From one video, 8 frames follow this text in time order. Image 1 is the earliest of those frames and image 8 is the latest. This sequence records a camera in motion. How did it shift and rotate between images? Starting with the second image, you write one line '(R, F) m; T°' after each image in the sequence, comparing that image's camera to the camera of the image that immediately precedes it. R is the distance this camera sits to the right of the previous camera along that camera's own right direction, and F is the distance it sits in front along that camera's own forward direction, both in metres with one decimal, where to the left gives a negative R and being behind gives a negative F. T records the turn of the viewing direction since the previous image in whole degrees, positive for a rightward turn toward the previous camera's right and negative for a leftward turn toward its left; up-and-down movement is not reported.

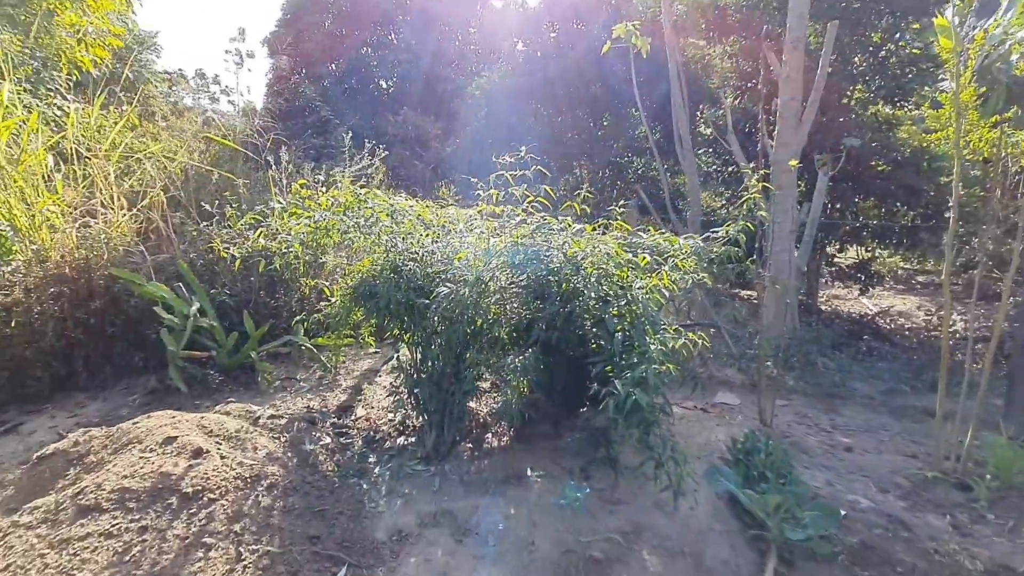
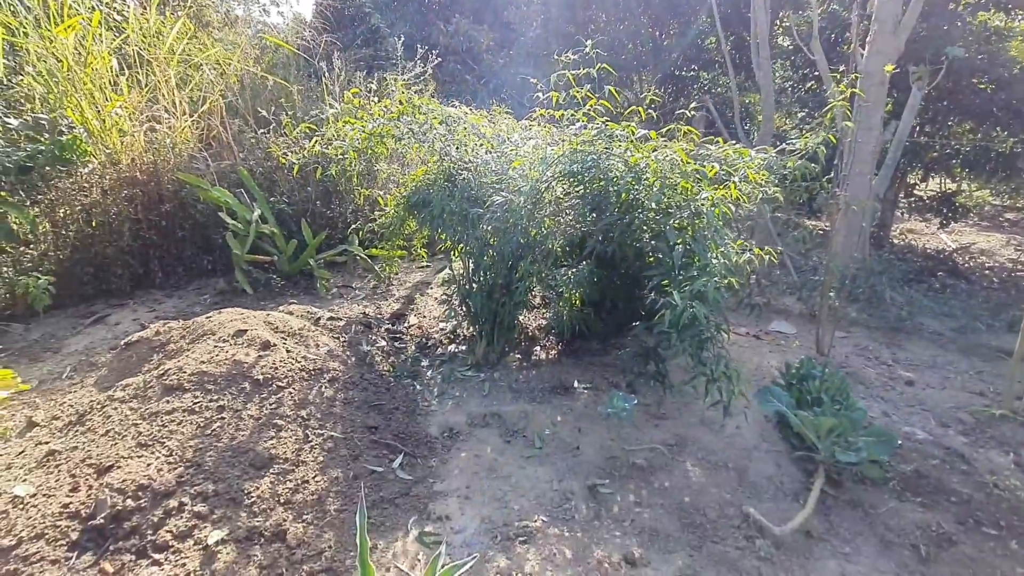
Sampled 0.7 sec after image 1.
(0.0, 0.0) m; -5°
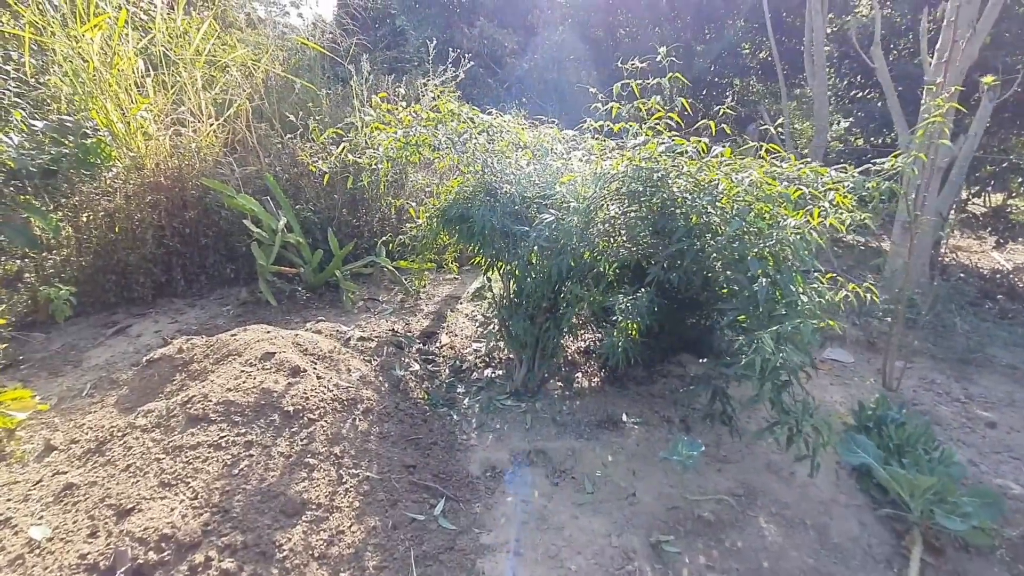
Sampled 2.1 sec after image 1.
(-0.1, +0.2) m; -1°
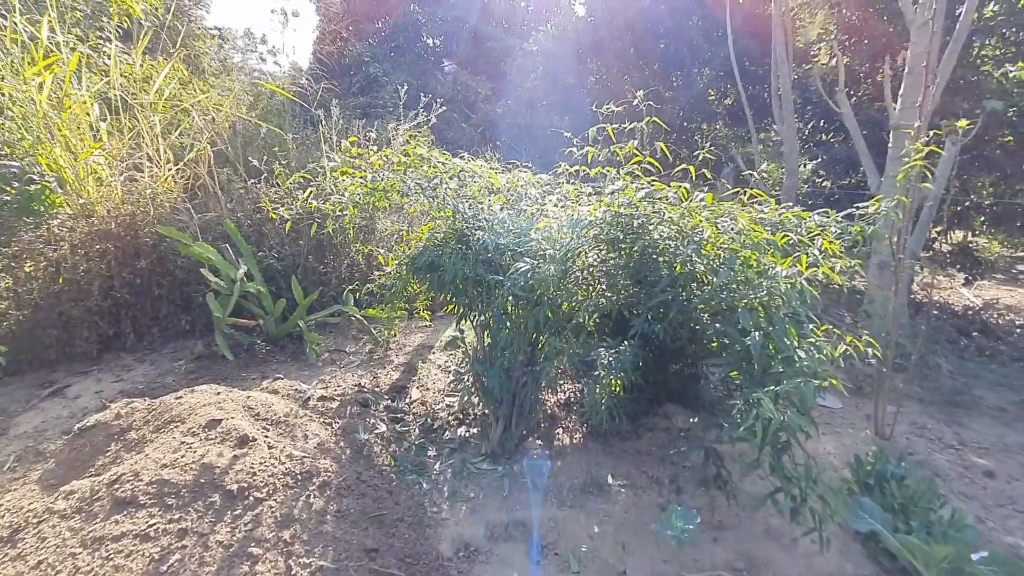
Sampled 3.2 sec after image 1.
(0.0, +0.1) m; +3°
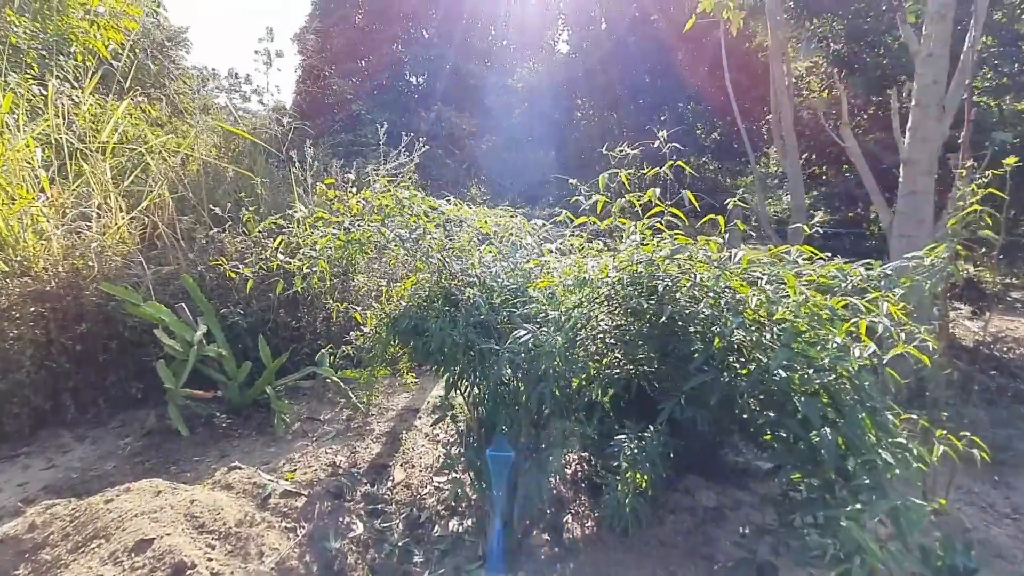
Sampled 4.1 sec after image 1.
(0.0, +0.3) m; +2°
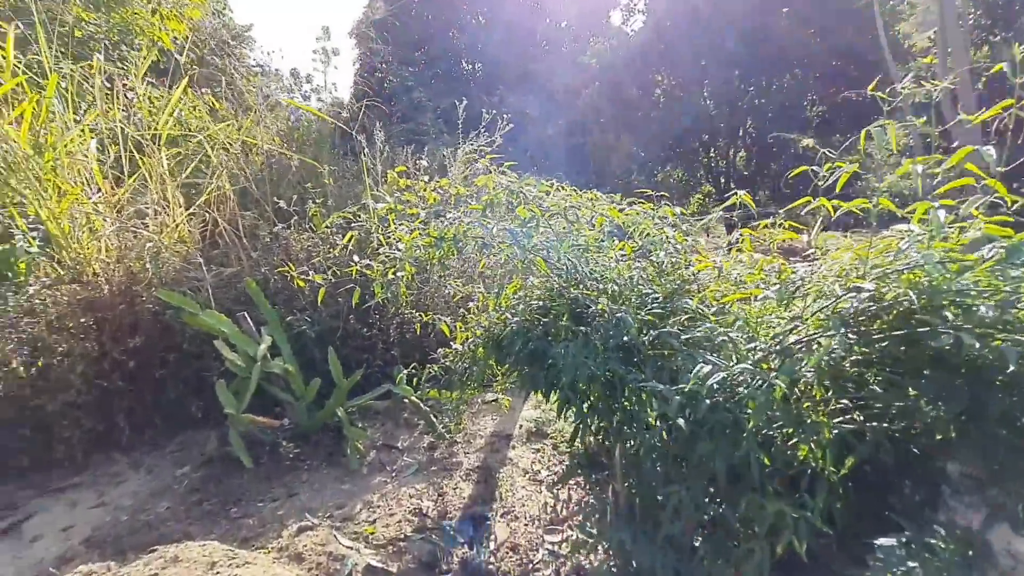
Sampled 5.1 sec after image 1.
(-0.3, +0.5) m; -6°
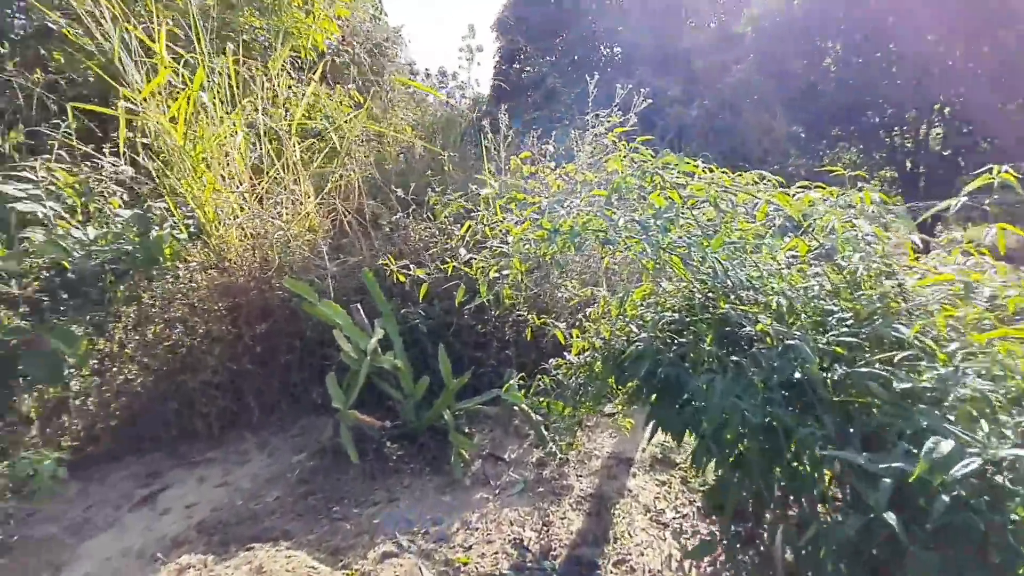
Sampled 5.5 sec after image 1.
(0.0, +0.3) m; -14°
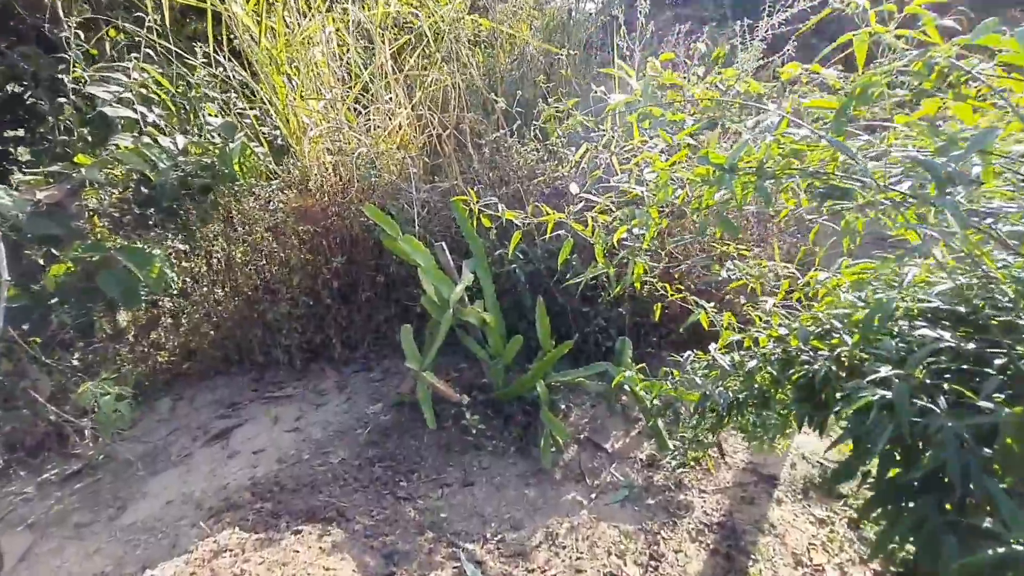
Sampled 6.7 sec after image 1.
(0.0, +0.5) m; -12°
